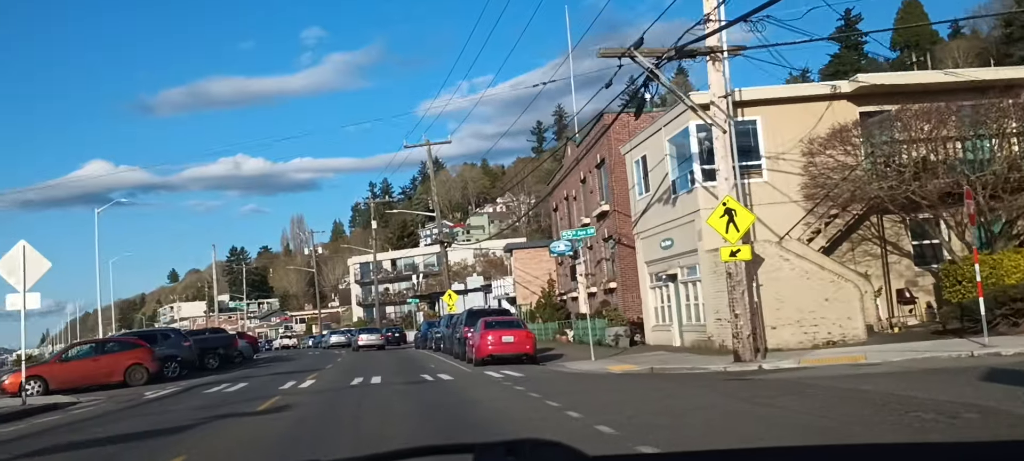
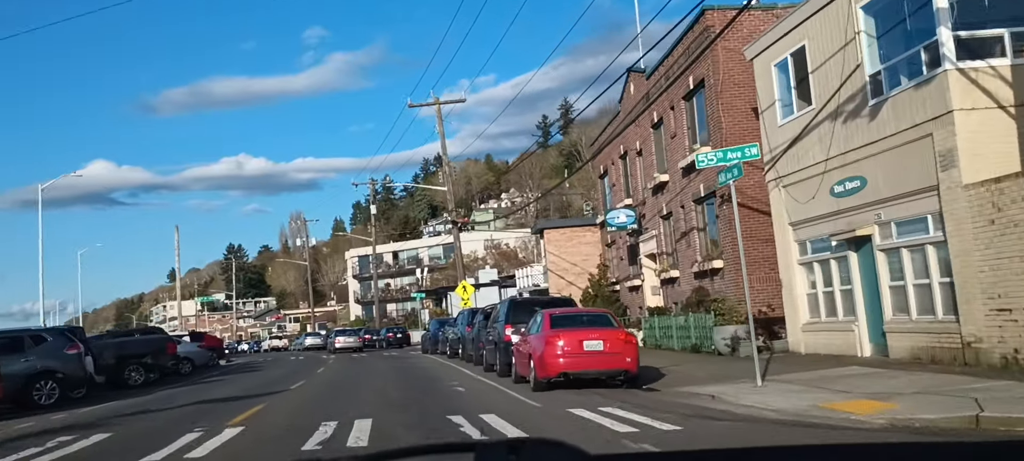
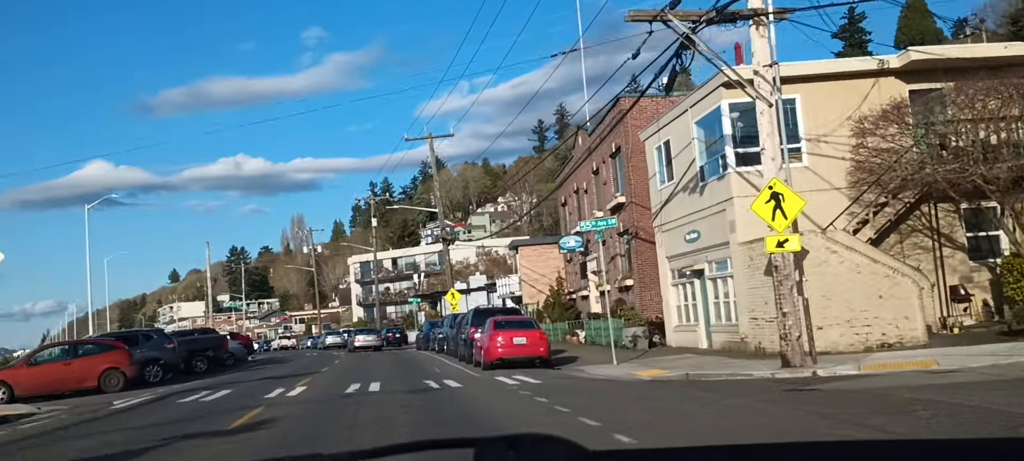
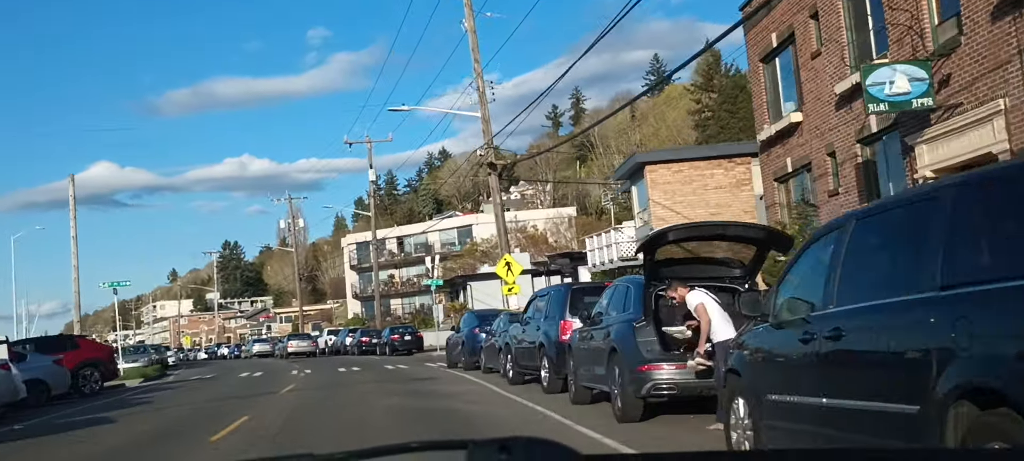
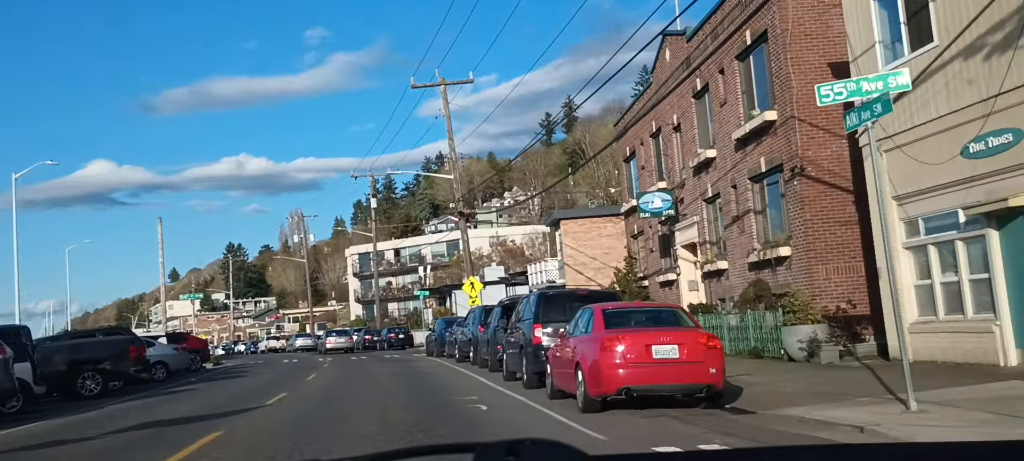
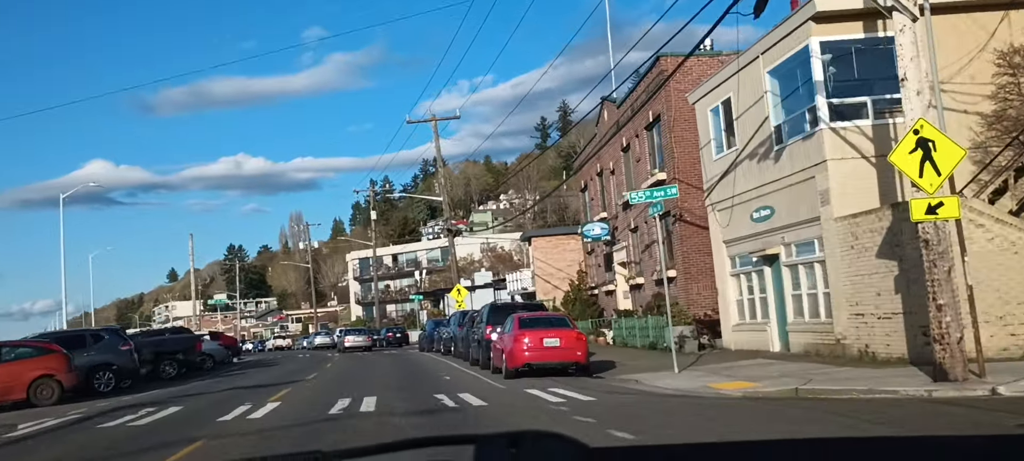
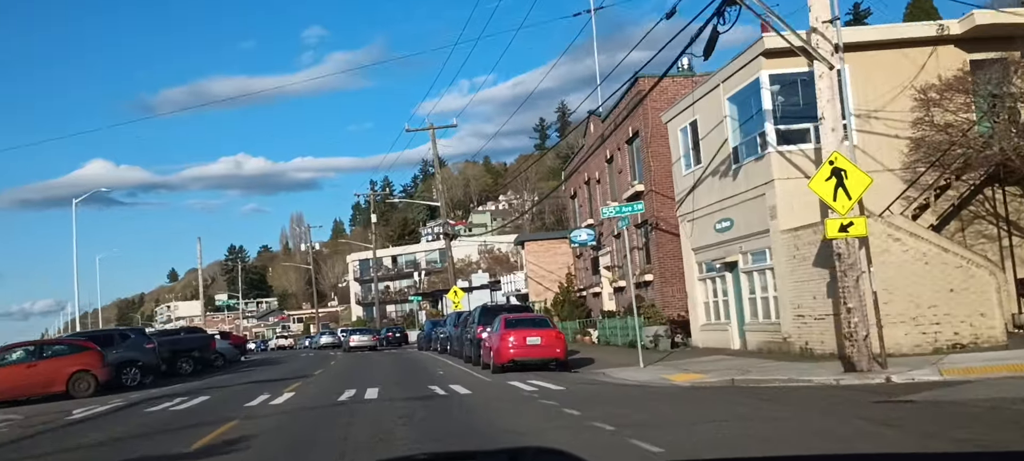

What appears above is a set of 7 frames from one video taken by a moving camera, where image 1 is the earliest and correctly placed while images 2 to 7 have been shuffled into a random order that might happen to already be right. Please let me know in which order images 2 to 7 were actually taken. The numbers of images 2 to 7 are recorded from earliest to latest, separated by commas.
3, 7, 6, 2, 5, 4
